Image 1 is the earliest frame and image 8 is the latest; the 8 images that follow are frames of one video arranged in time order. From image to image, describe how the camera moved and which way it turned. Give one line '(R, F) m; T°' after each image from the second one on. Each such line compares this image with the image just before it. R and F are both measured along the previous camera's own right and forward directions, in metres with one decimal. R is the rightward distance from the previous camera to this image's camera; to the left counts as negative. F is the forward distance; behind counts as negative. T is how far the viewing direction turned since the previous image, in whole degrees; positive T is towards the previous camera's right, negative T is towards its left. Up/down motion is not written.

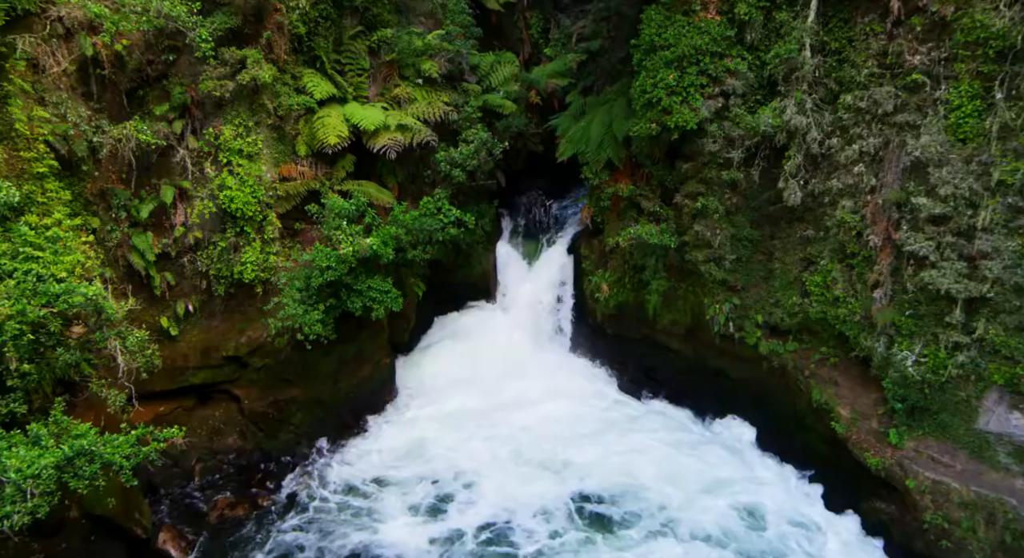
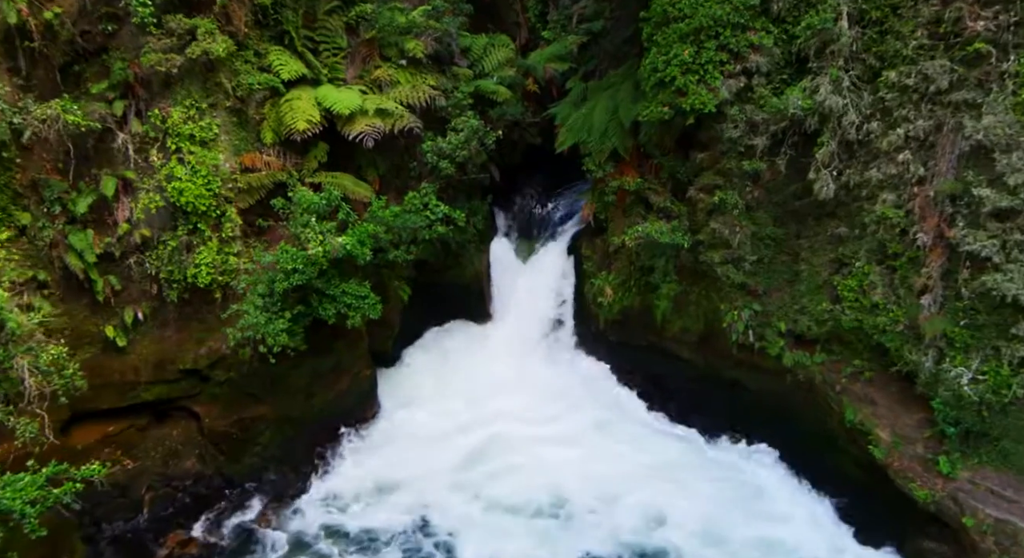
(+0.1, +0.9) m; 0°
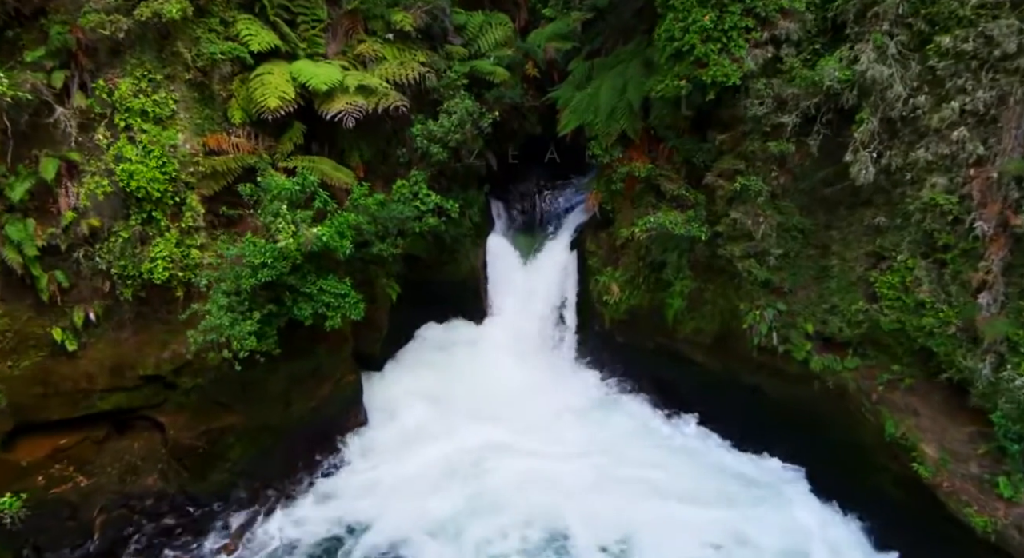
(0.0, +0.8) m; 0°
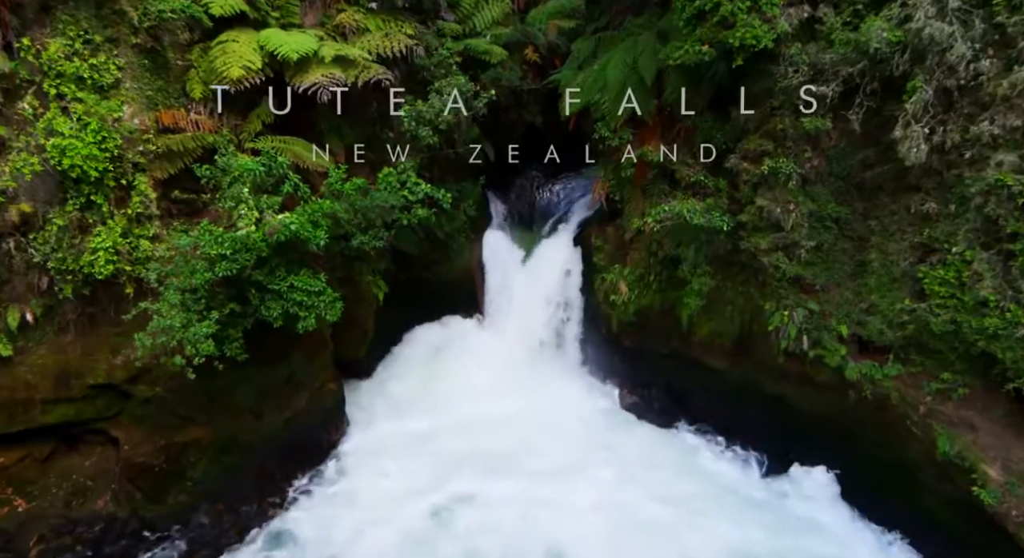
(0.0, +0.8) m; 0°
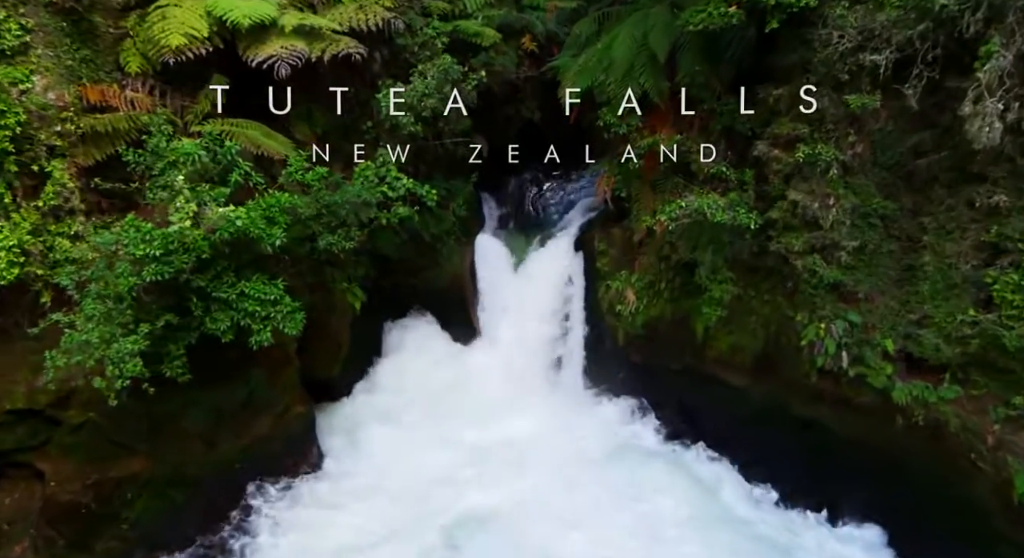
(+0.1, +0.9) m; 0°
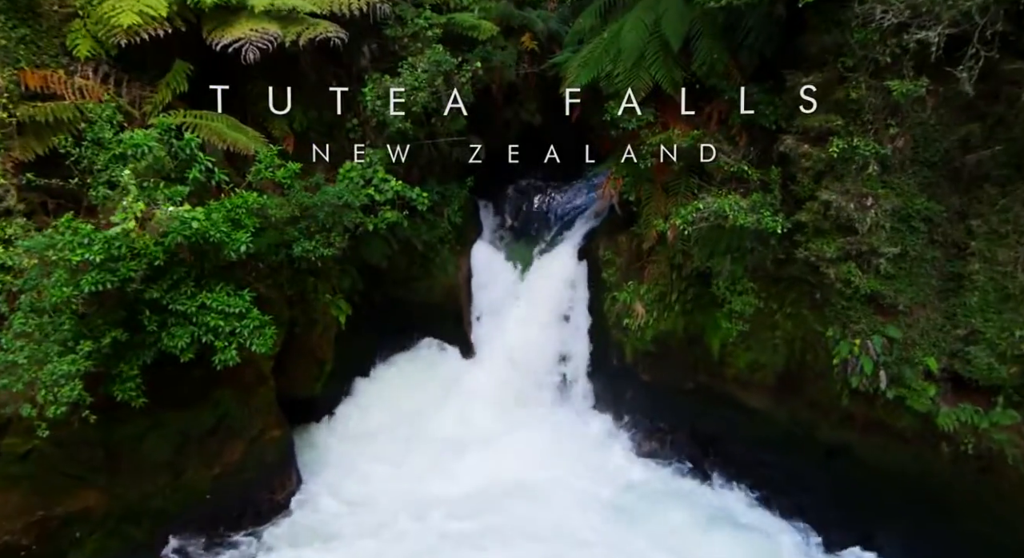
(0.0, +0.6) m; 0°
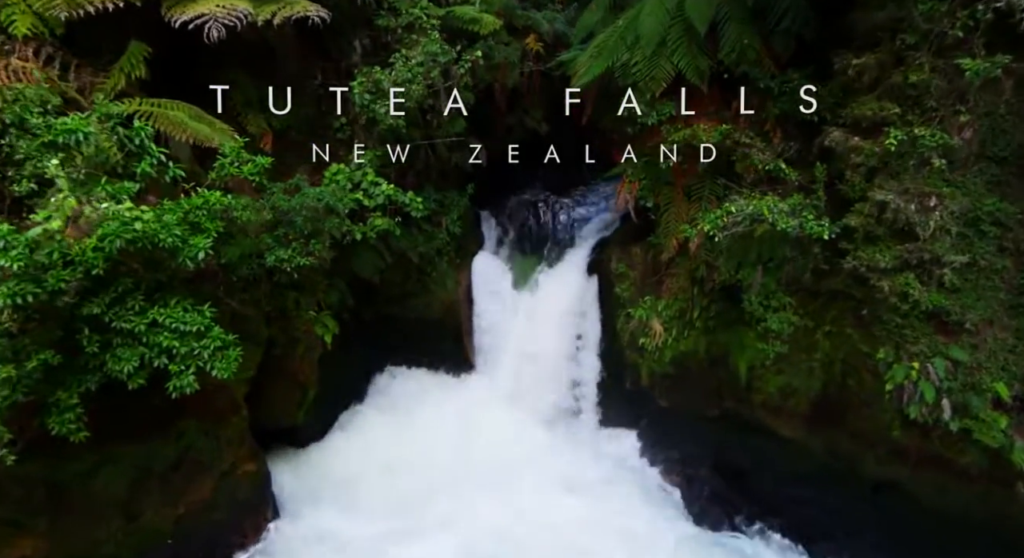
(0.0, +0.6) m; 0°
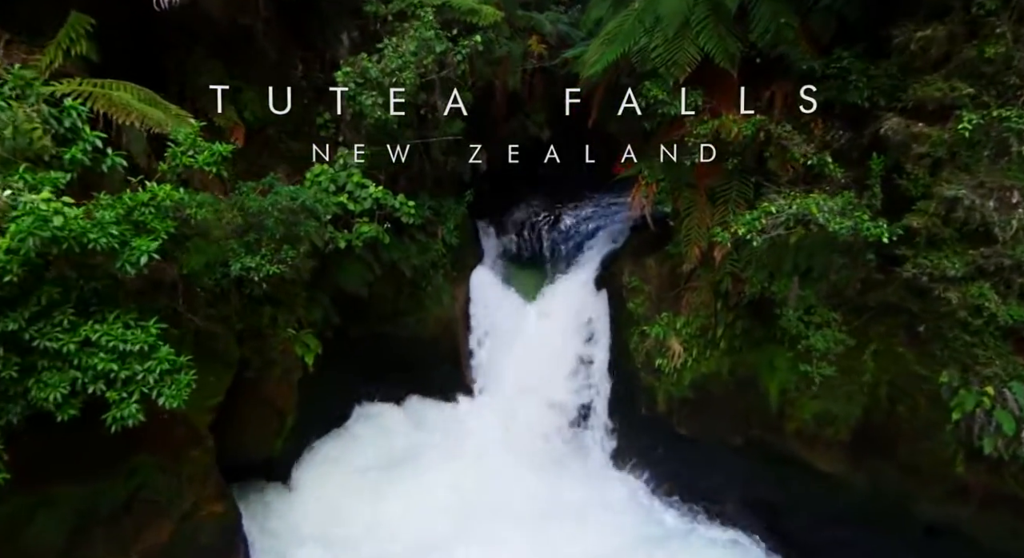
(0.0, +0.6) m; 0°
